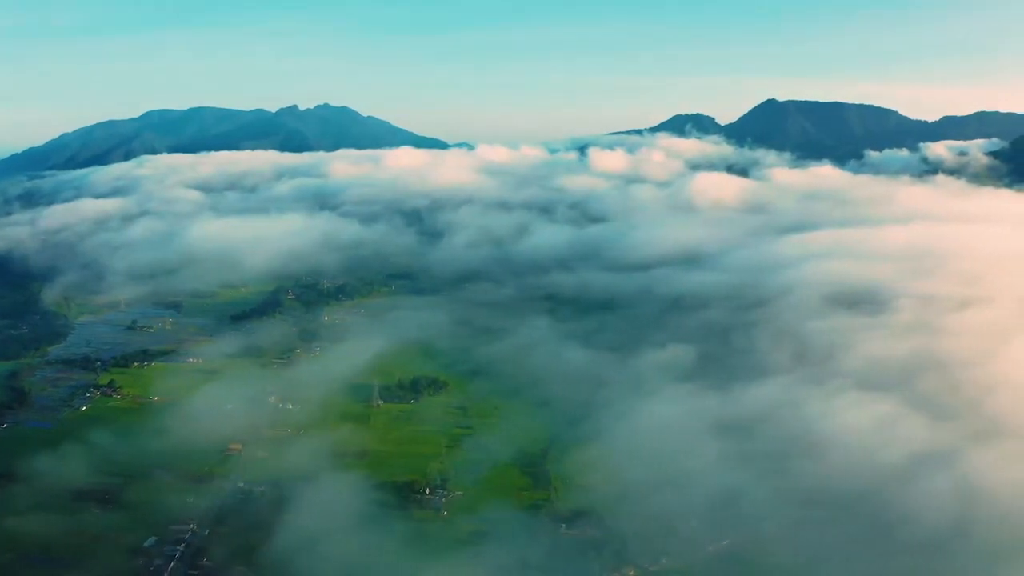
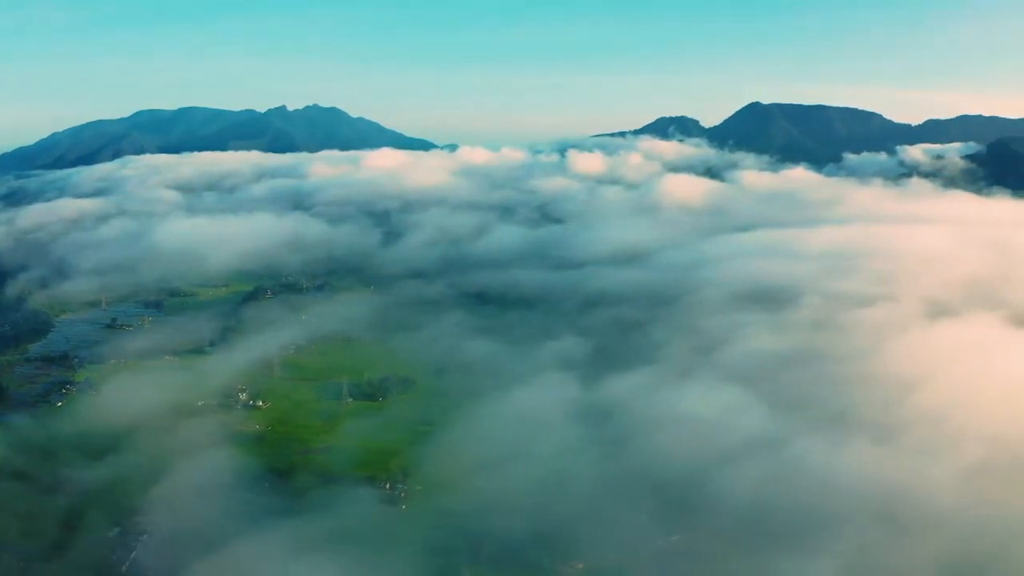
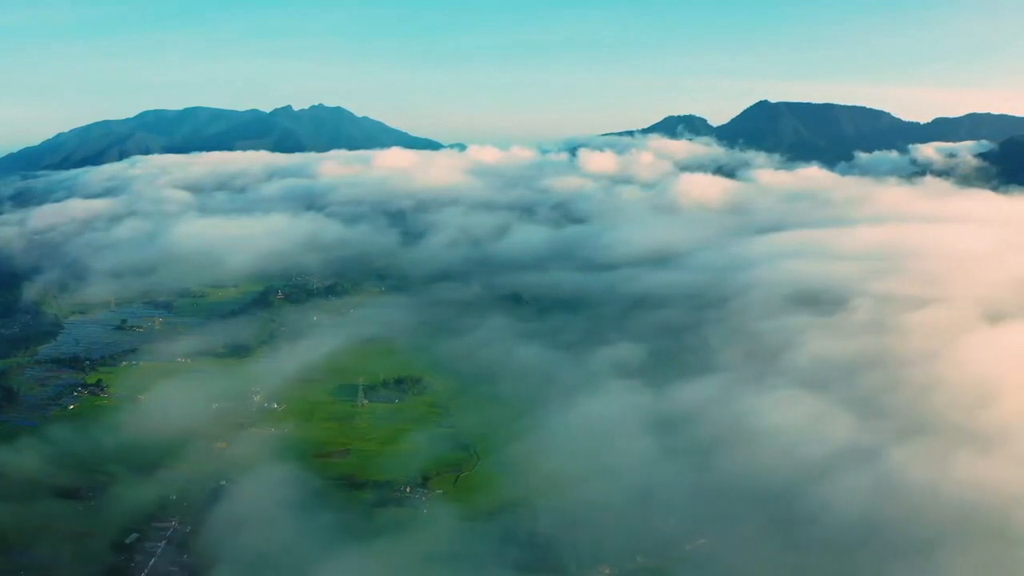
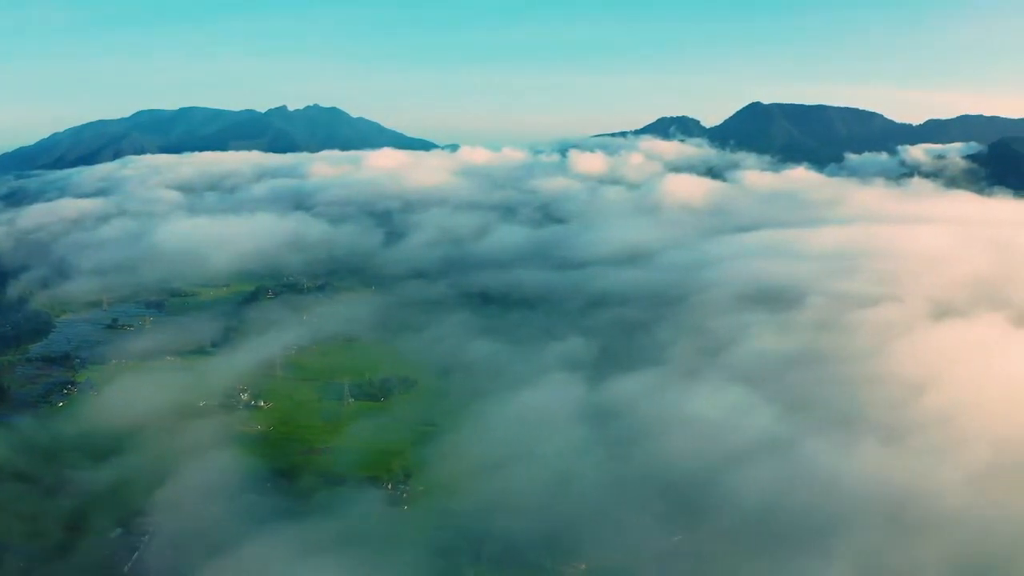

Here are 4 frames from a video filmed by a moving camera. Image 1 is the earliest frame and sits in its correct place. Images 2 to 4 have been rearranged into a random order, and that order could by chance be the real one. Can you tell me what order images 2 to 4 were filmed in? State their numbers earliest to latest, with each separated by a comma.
3, 4, 2
